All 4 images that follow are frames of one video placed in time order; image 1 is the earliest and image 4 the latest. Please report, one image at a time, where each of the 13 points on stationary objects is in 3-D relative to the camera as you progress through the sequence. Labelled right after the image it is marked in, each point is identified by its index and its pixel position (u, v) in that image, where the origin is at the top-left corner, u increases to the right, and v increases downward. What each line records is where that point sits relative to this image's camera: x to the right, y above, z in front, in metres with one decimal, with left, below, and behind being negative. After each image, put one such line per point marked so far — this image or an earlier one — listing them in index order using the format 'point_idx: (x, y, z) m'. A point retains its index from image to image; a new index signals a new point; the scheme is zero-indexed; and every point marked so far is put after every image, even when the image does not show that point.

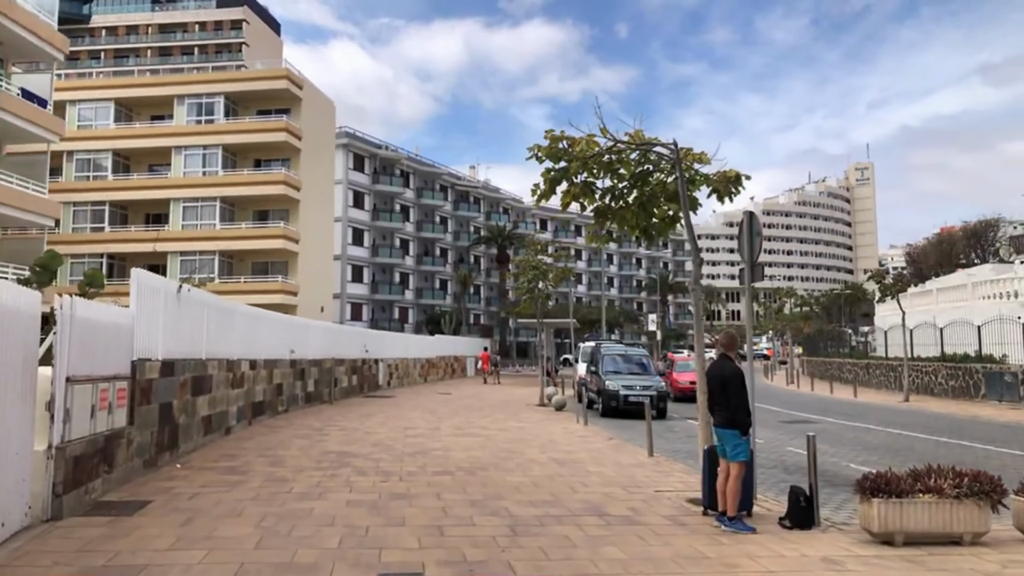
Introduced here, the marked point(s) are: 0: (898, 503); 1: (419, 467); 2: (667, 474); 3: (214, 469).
0: (+3.4, -1.9, +7.1) m
1: (-1.3, -2.5, +11.3) m
2: (+2.2, -2.6, +11.4) m
3: (-4.0, -2.4, +10.9) m
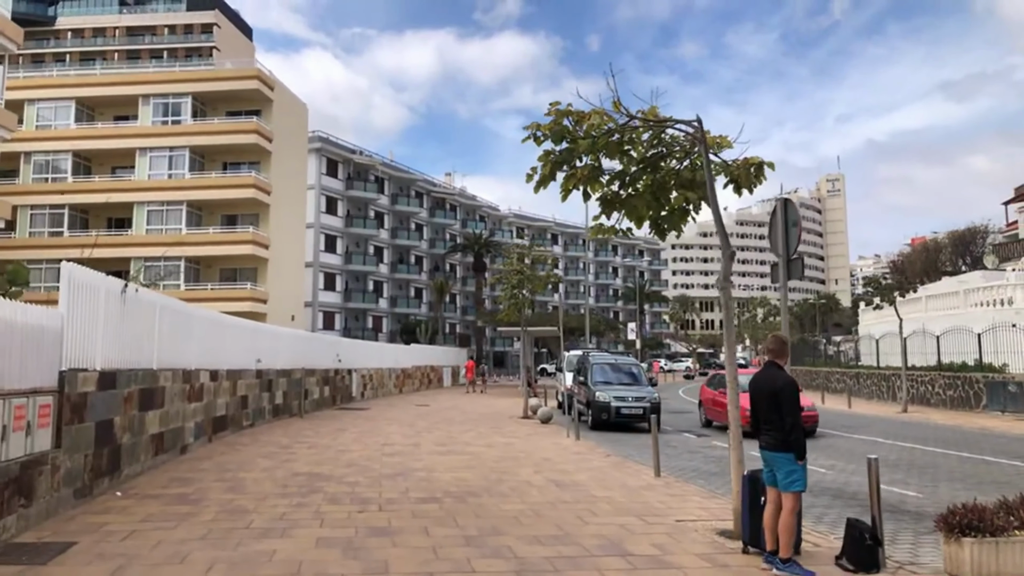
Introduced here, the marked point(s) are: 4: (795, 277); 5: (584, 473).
0: (+3.5, -1.8, +5.8) m
1: (-1.4, -2.5, +9.9) m
2: (+2.1, -2.6, +10.0) m
3: (-4.0, -2.4, +9.3) m
4: (+2.8, +0.1, +8.1) m
5: (+1.1, -2.8, +12.1) m
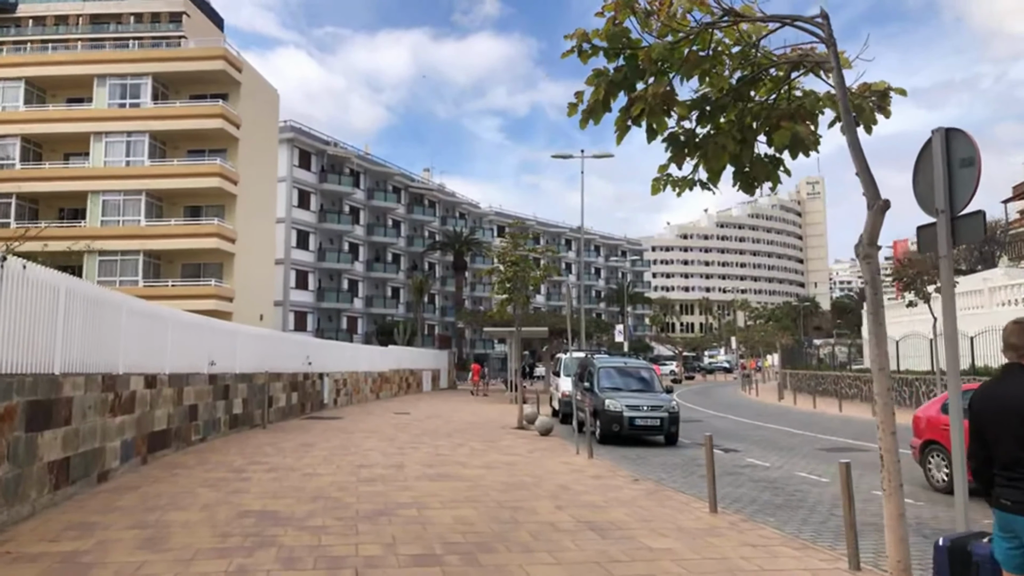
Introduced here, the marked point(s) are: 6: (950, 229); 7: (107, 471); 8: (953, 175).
0: (+3.8, -1.6, +3.3) m
1: (-1.1, -2.3, +7.2) m
2: (+2.4, -2.4, +7.4) m
3: (-3.8, -2.2, +6.5) m
4: (+3.1, +0.3, +5.5) m
5: (+1.3, -2.6, +9.5) m
6: (+3.1, +0.4, +5.6) m
7: (-5.2, -2.3, +10.4) m
8: (+3.1, +0.8, +5.7) m
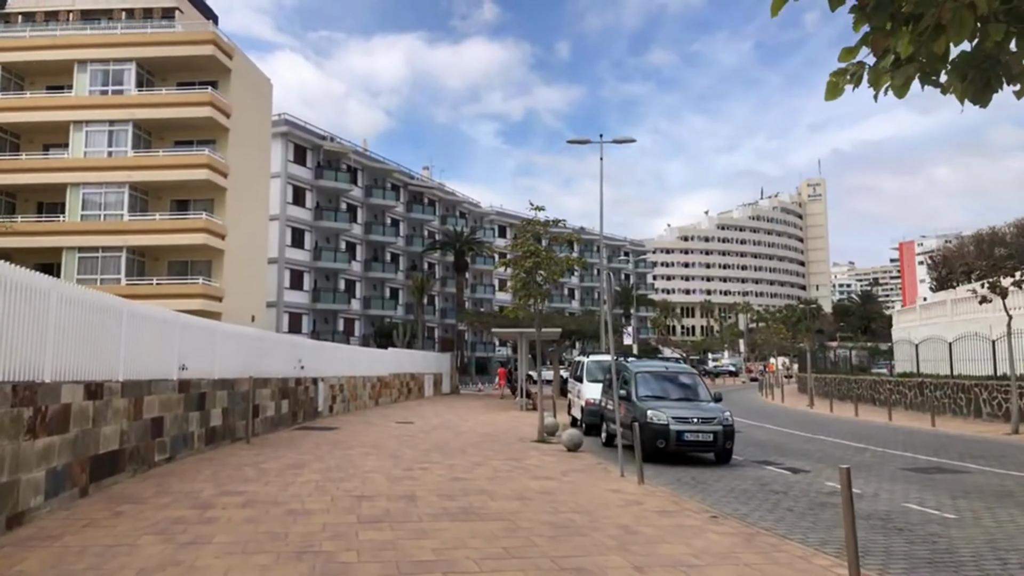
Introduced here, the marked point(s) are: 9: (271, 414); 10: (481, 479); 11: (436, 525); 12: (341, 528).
0: (+4.4, -1.4, +0.7) m
1: (-0.6, -2.1, +4.5) m
2: (+2.9, -2.2, +4.8) m
3: (-3.3, -2.0, +3.9) m
4: (+3.6, +0.5, +2.9) m
5: (+1.8, -2.4, +6.8) m
6: (+3.6, +0.6, +3.0) m
7: (-4.7, -2.1, +7.7) m
8: (+3.7, +1.0, +3.1) m
9: (-5.8, -3.0, +19.5) m
10: (-0.4, -2.8, +11.8) m
11: (-0.8, -2.4, +8.3) m
12: (-1.7, -2.4, +8.1) m
